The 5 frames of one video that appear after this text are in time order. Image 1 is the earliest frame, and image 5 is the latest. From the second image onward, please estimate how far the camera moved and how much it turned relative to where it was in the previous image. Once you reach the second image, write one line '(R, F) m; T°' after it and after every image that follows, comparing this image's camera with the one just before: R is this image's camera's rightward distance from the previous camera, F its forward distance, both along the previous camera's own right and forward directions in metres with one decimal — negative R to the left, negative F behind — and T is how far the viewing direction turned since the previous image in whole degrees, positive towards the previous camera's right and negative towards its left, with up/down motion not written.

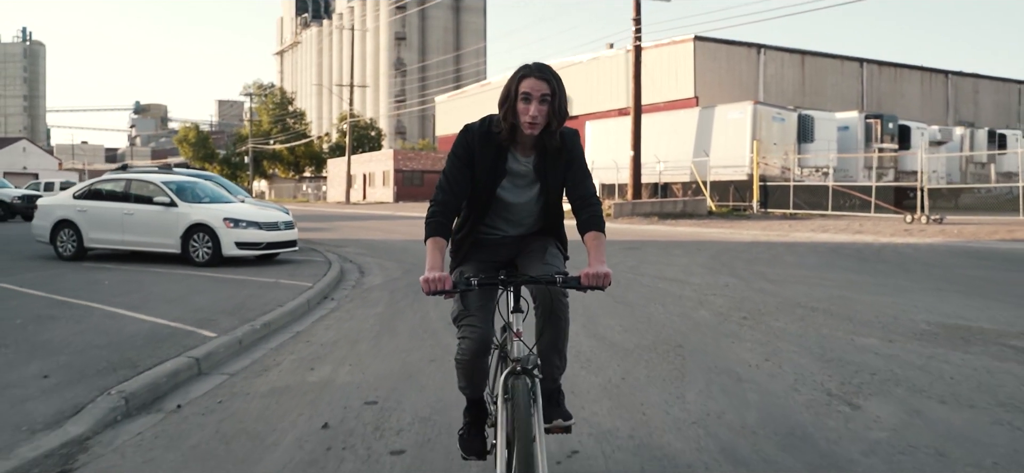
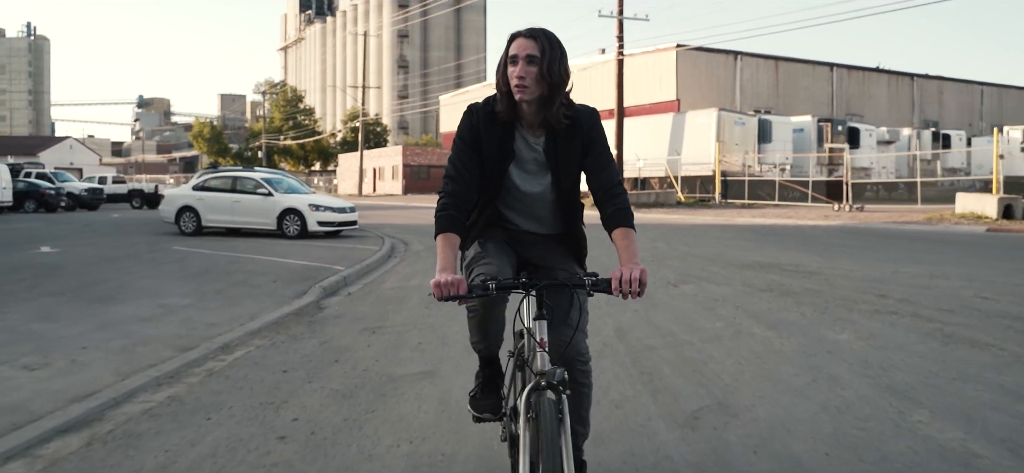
(-0.1, -5.9) m; 0°
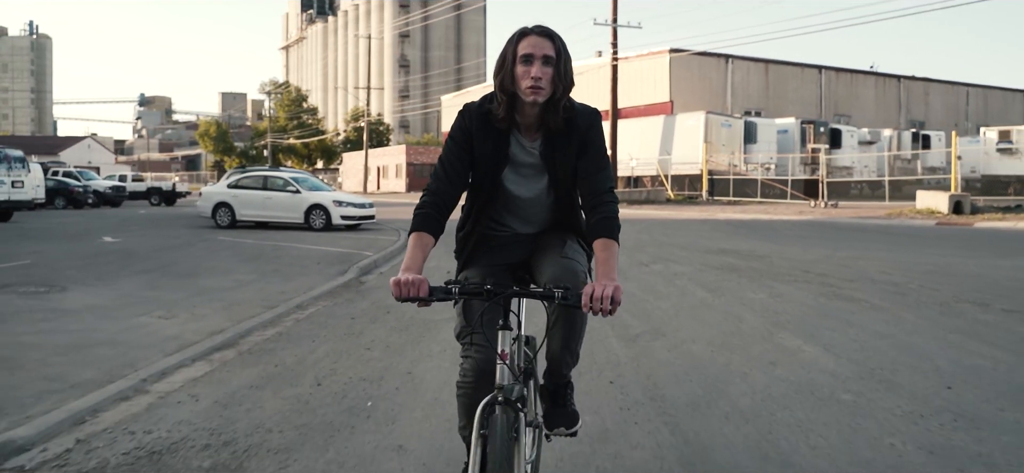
(0.0, -2.6) m; 0°
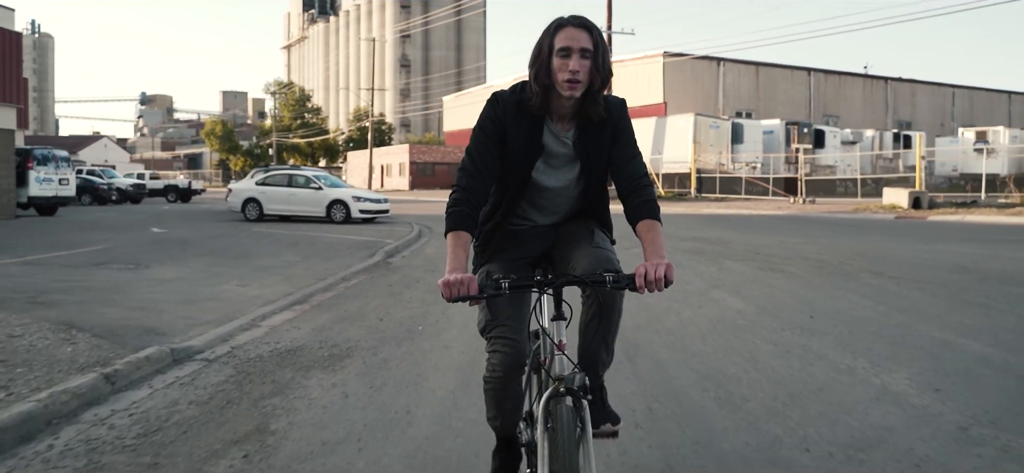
(0.0, -2.6) m; 0°
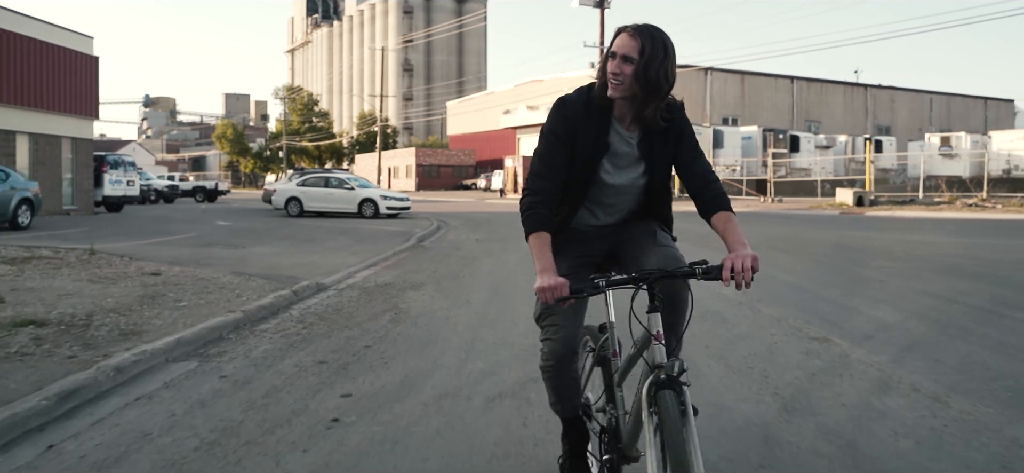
(-0.1, -4.7) m; 0°
